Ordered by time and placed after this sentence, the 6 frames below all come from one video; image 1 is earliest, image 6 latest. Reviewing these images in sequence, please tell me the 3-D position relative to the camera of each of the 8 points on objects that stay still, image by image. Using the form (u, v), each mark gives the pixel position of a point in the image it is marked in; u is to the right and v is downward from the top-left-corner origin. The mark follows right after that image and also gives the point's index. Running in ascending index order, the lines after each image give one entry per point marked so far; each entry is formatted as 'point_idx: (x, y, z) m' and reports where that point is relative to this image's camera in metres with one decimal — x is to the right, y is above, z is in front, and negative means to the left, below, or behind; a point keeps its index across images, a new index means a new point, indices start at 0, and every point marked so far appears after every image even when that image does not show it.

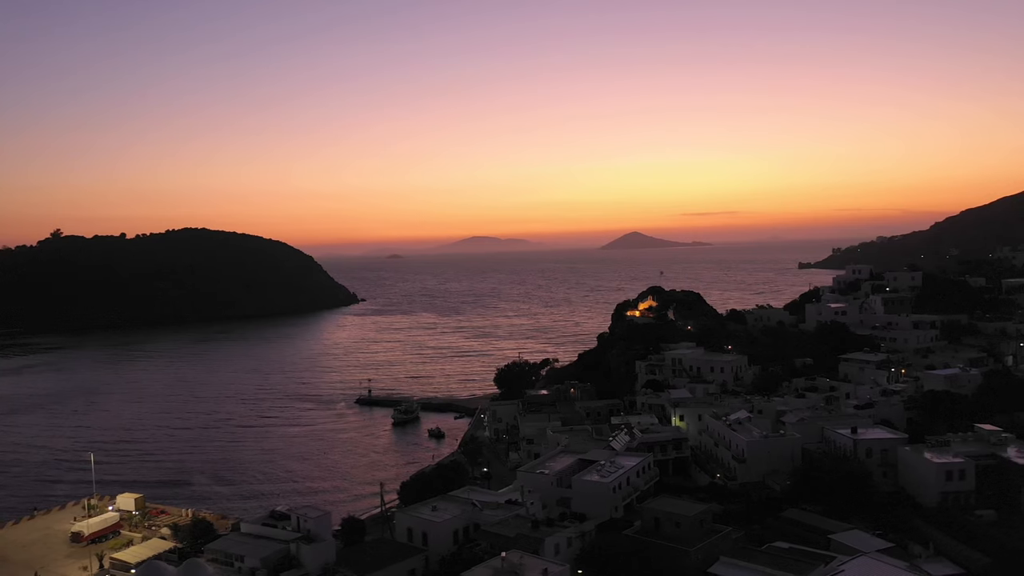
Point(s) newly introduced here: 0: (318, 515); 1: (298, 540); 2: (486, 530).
0: (-3.8, -4.5, +14.7) m
1: (-4.1, -4.8, +14.3) m
2: (-0.5, -4.8, +14.8) m
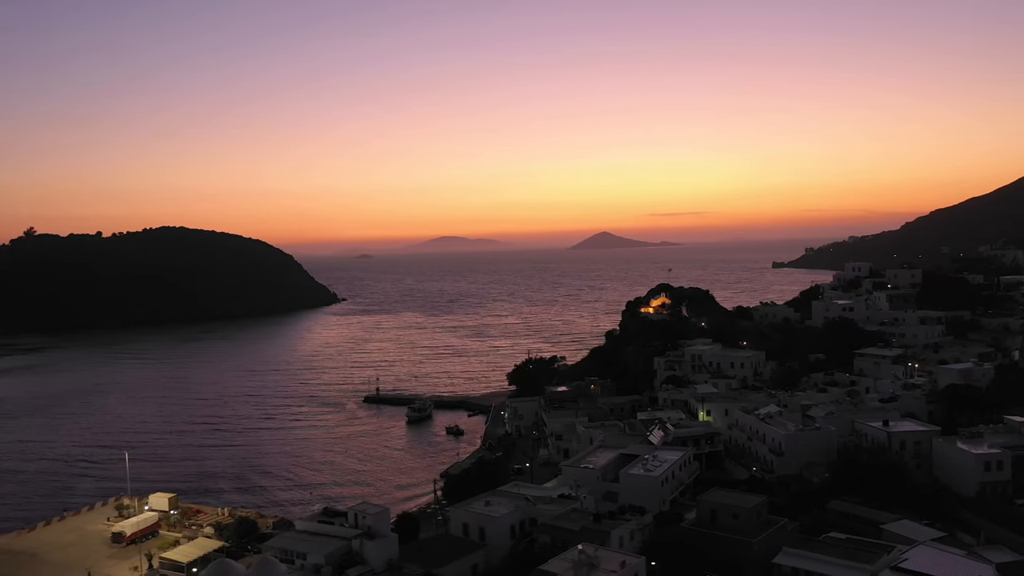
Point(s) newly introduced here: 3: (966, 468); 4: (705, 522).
0: (-2.6, -4.4, +14.6) m
1: (-2.9, -4.7, +14.2) m
2: (+0.7, -4.7, +14.8) m
3: (+10.8, -4.3, +17.8) m
4: (+4.0, -4.8, +15.3) m
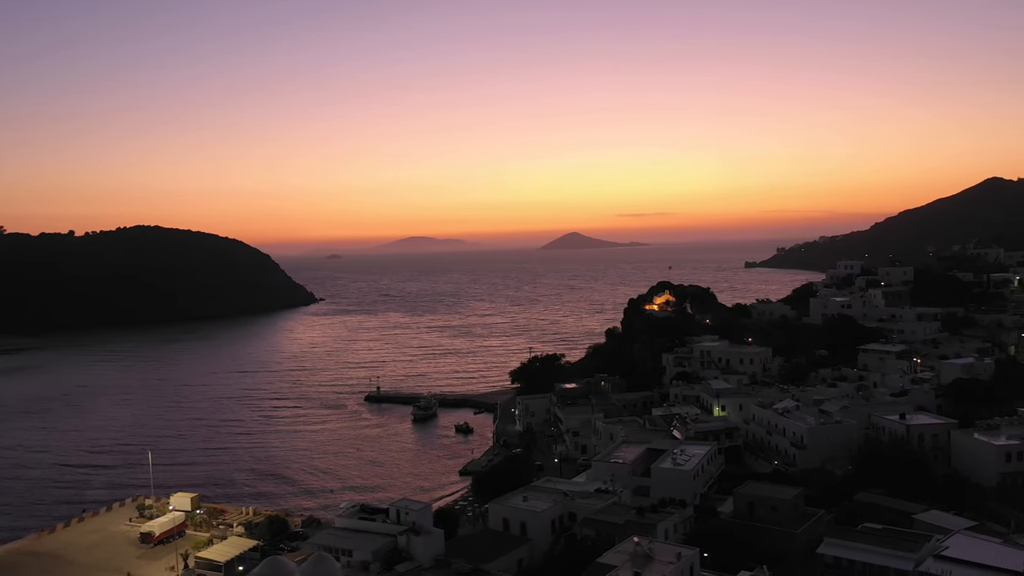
0: (-1.7, -4.3, +14.5) m
1: (-2.0, -4.6, +14.1) m
2: (+1.6, -4.5, +14.8) m
3: (+11.5, -4.2, +18.2) m
4: (+4.8, -4.7, +15.4) m
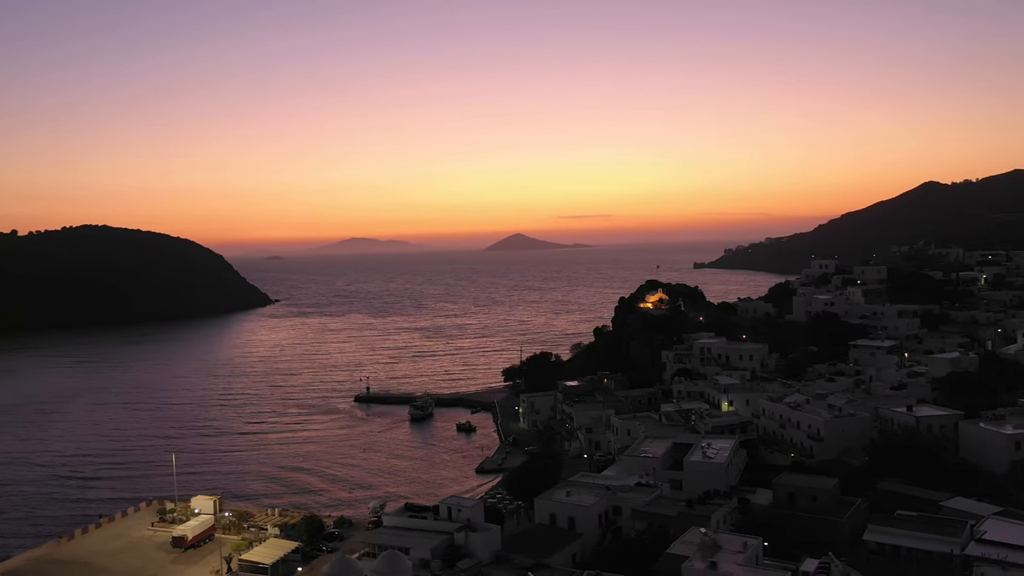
0: (-0.7, -4.2, +14.5) m
1: (-0.9, -4.5, +14.0) m
2: (+2.6, -4.5, +14.9) m
3: (+12.3, -4.1, +19.0) m
4: (+5.7, -4.6, +15.8) m
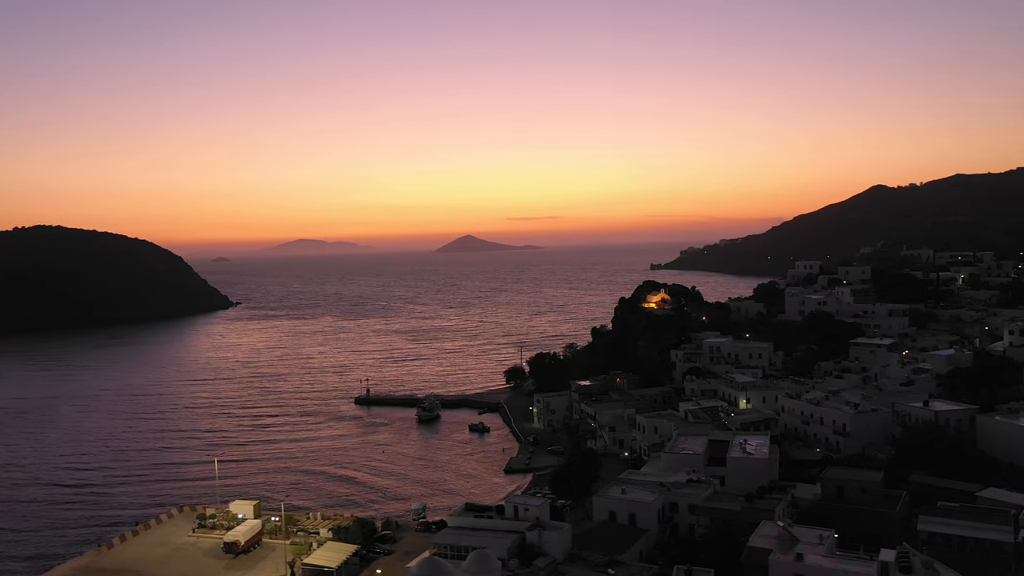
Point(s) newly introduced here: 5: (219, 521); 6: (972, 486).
0: (+0.6, -4.2, +14.5) m
1: (+0.4, -4.5, +14.1) m
2: (+3.8, -4.4, +15.2) m
3: (+13.3, -4.0, +19.8) m
4: (+6.9, -4.5, +16.2) m
5: (-6.8, -5.4, +17.5) m
6: (+11.1, -4.8, +18.1) m
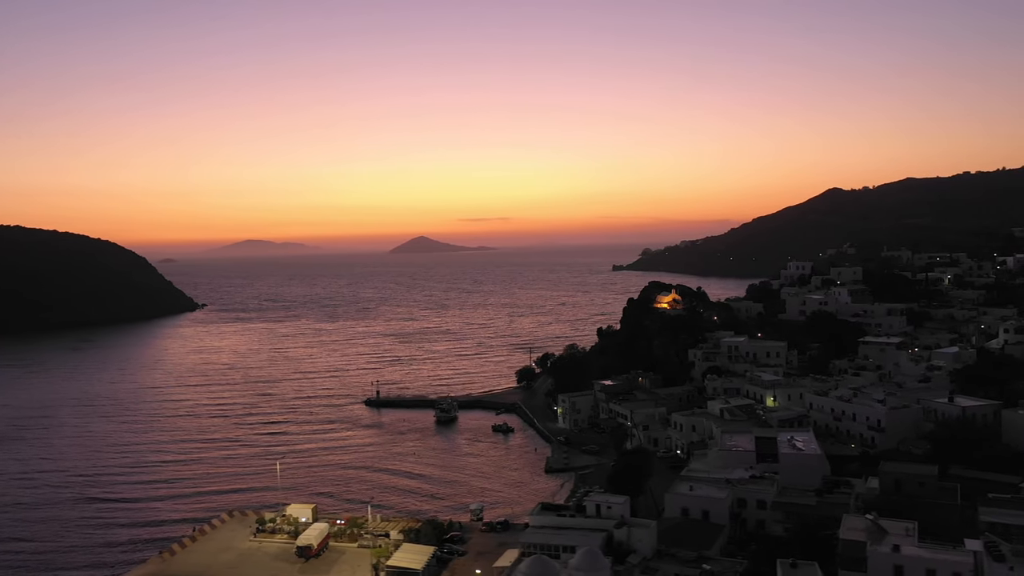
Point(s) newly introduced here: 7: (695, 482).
0: (+2.2, -4.2, +14.8) m
1: (+2.0, -4.5, +14.3) m
2: (+5.4, -4.4, +15.6) m
3: (+14.7, -4.0, +20.7) m
4: (+8.5, -4.6, +16.8) m
5: (-5.3, -5.5, +17.4) m
6: (+12.6, -4.8, +18.9) m
7: (+4.1, -4.4, +16.9) m
